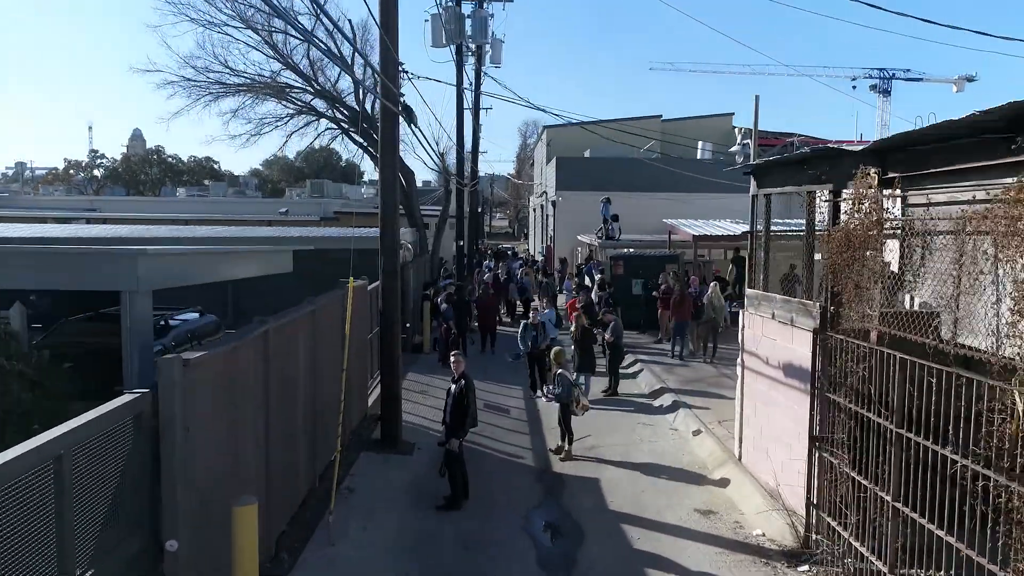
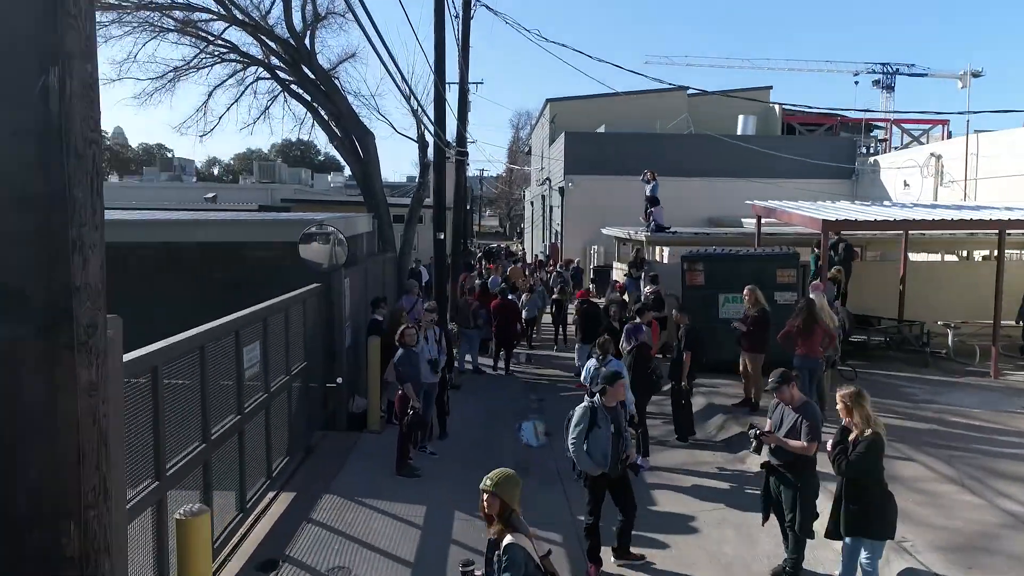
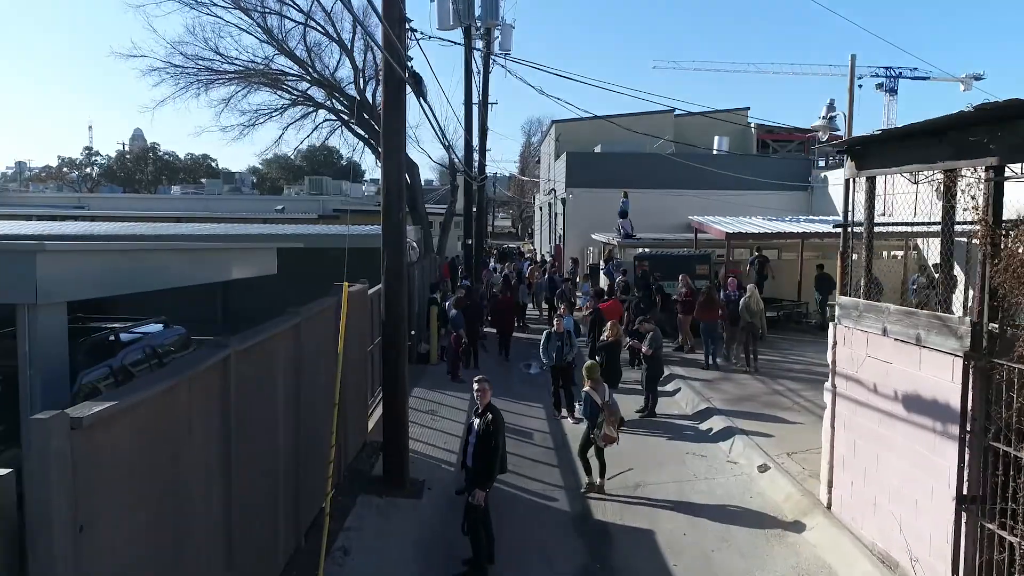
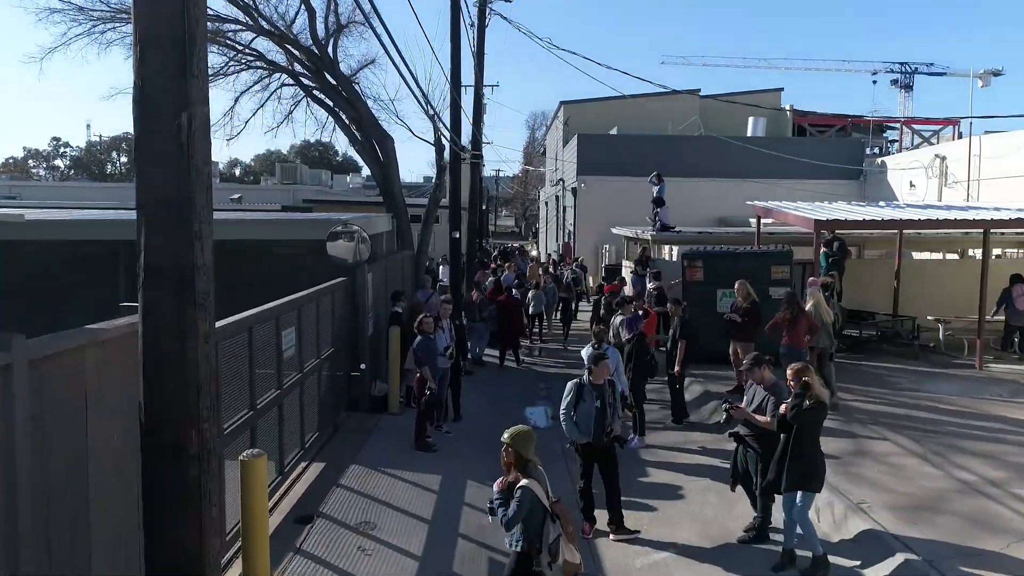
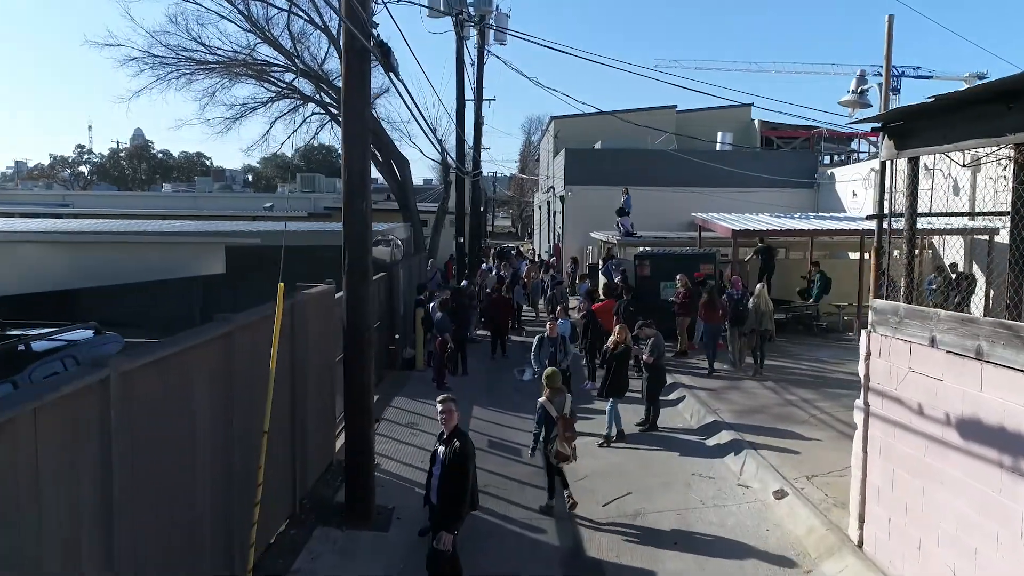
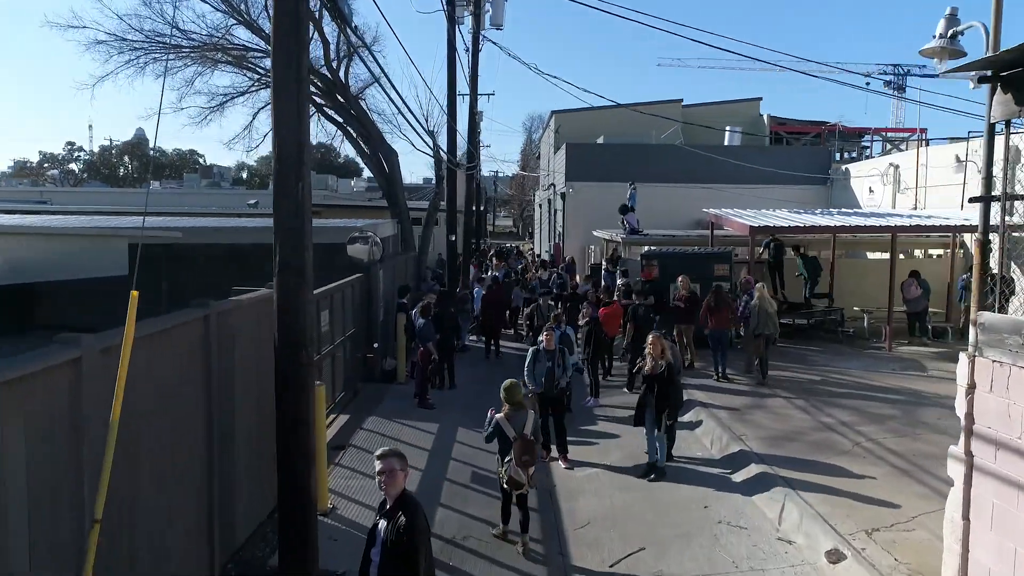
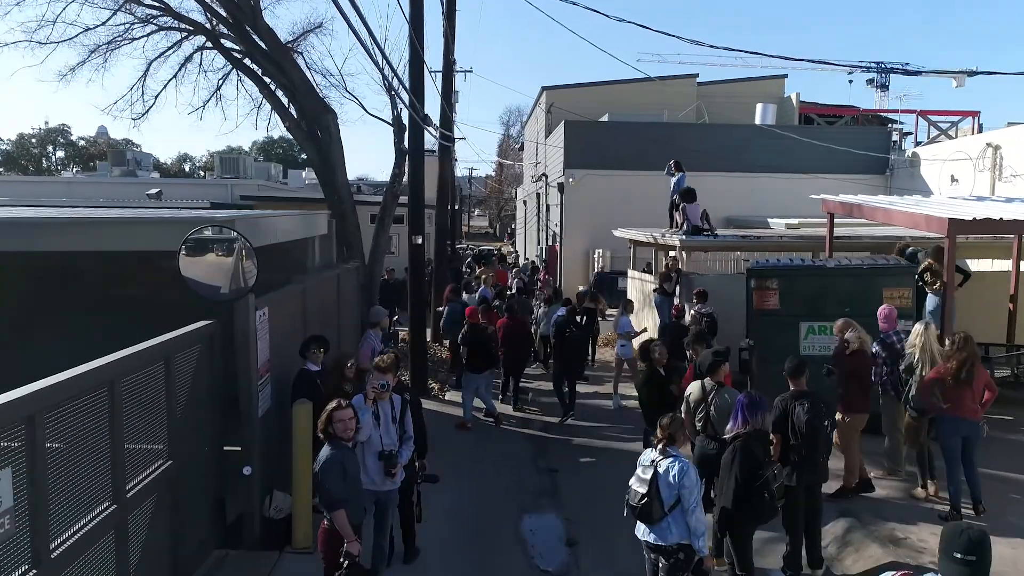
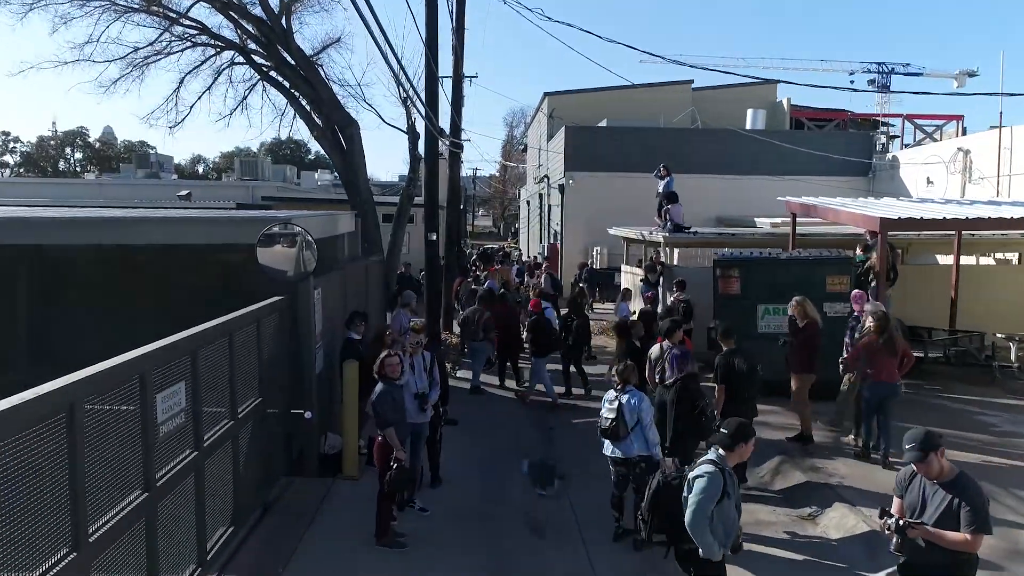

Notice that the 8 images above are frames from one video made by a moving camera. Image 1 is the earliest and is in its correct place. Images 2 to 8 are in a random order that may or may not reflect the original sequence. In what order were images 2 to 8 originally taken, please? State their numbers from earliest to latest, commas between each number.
3, 5, 6, 4, 2, 8, 7
